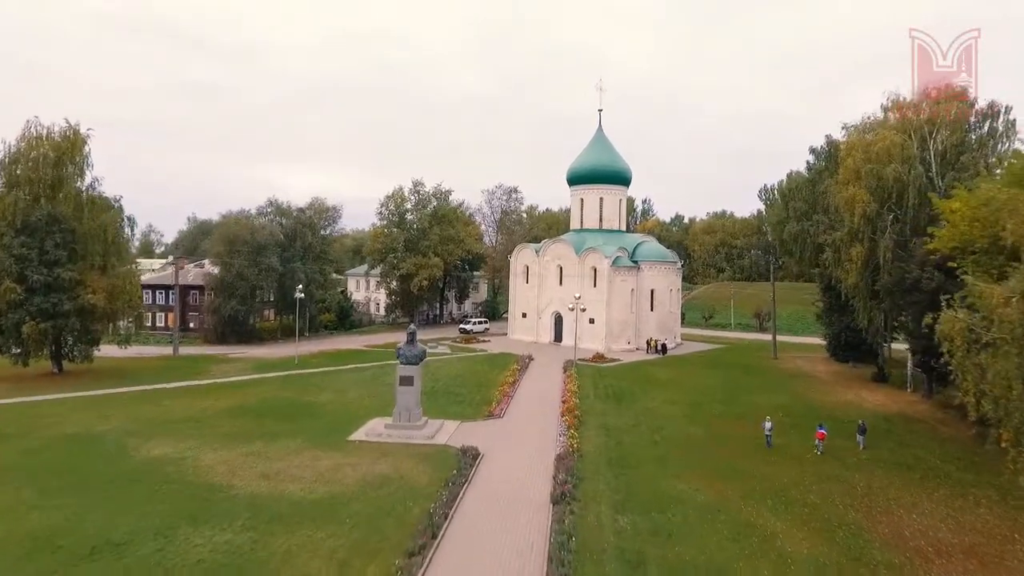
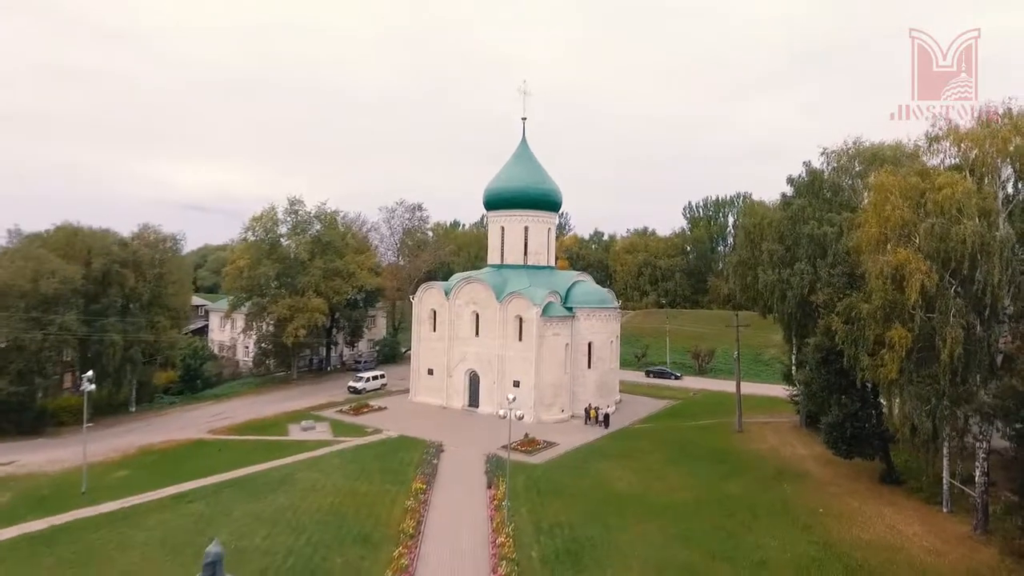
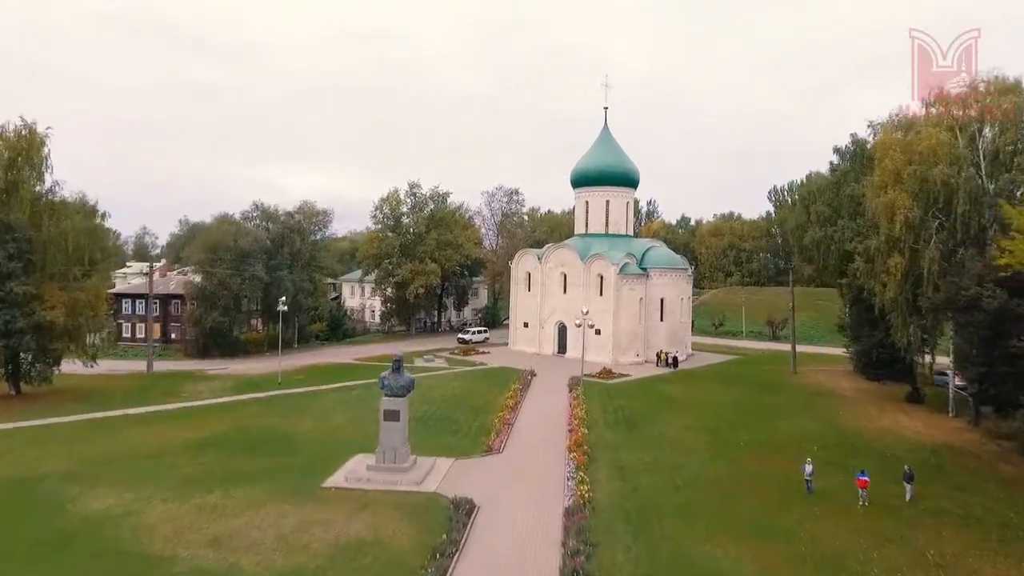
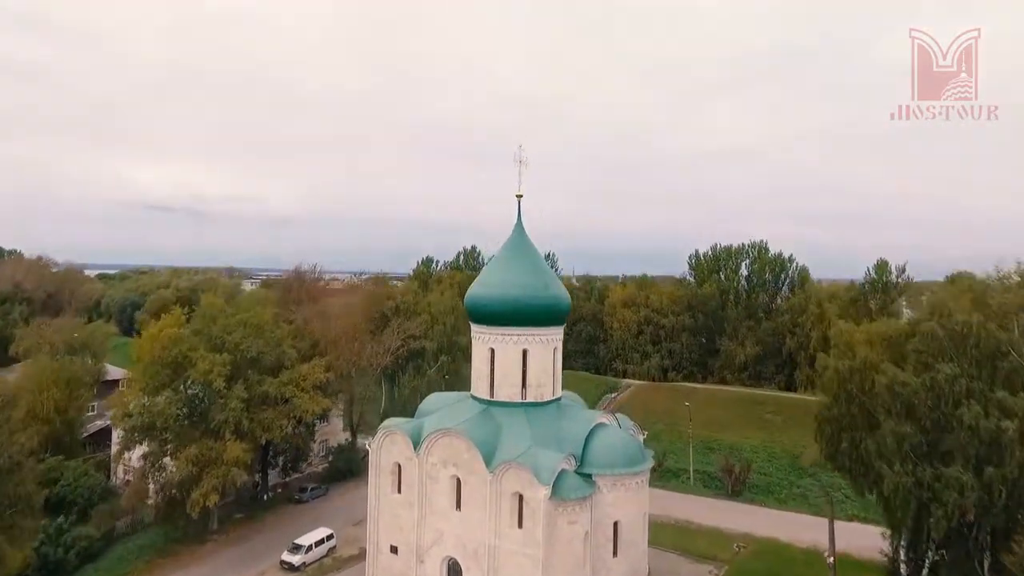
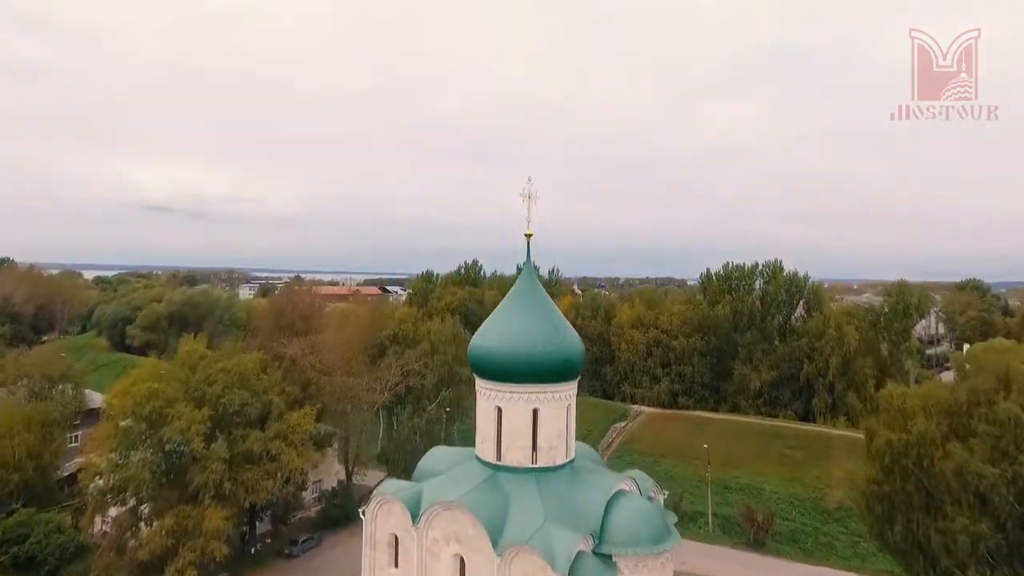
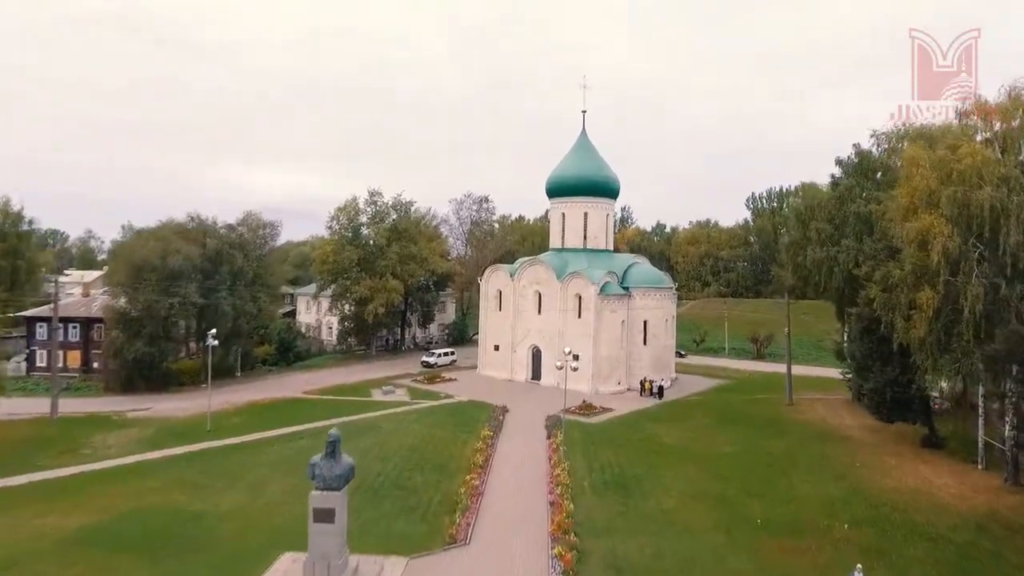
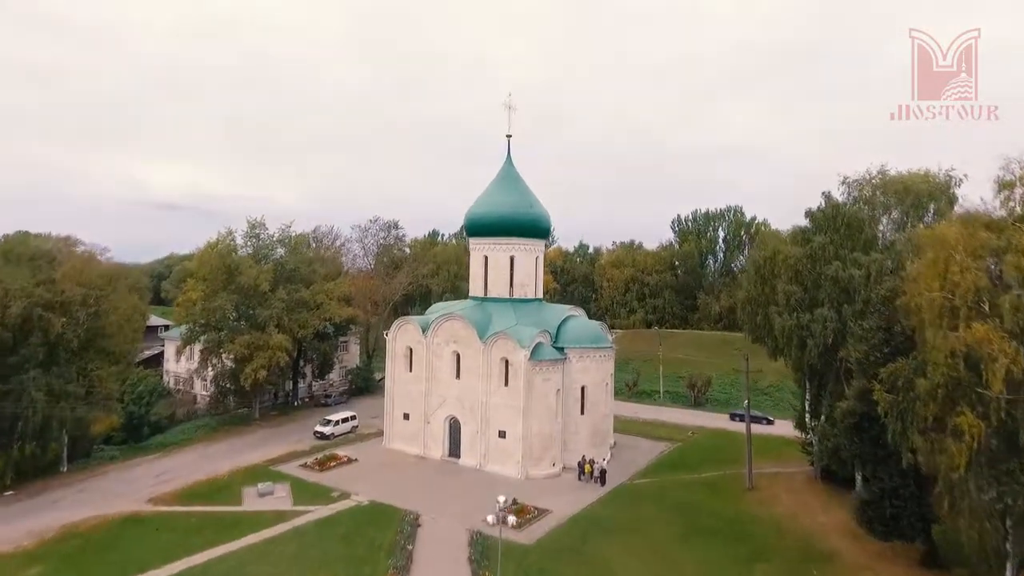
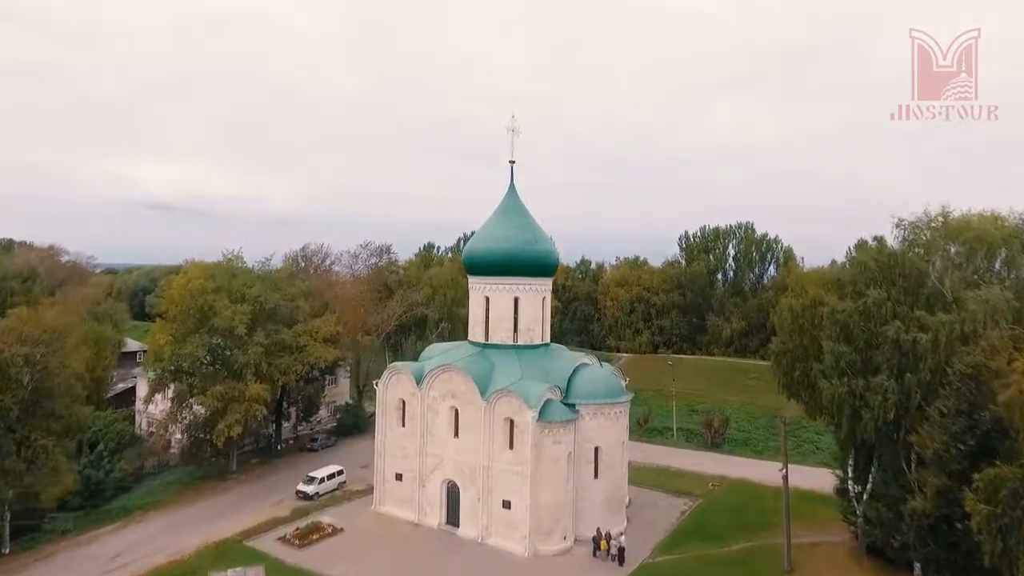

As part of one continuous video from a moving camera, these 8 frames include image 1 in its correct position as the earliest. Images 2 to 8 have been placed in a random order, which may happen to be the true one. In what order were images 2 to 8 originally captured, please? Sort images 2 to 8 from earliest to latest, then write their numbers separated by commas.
3, 6, 2, 7, 8, 4, 5
